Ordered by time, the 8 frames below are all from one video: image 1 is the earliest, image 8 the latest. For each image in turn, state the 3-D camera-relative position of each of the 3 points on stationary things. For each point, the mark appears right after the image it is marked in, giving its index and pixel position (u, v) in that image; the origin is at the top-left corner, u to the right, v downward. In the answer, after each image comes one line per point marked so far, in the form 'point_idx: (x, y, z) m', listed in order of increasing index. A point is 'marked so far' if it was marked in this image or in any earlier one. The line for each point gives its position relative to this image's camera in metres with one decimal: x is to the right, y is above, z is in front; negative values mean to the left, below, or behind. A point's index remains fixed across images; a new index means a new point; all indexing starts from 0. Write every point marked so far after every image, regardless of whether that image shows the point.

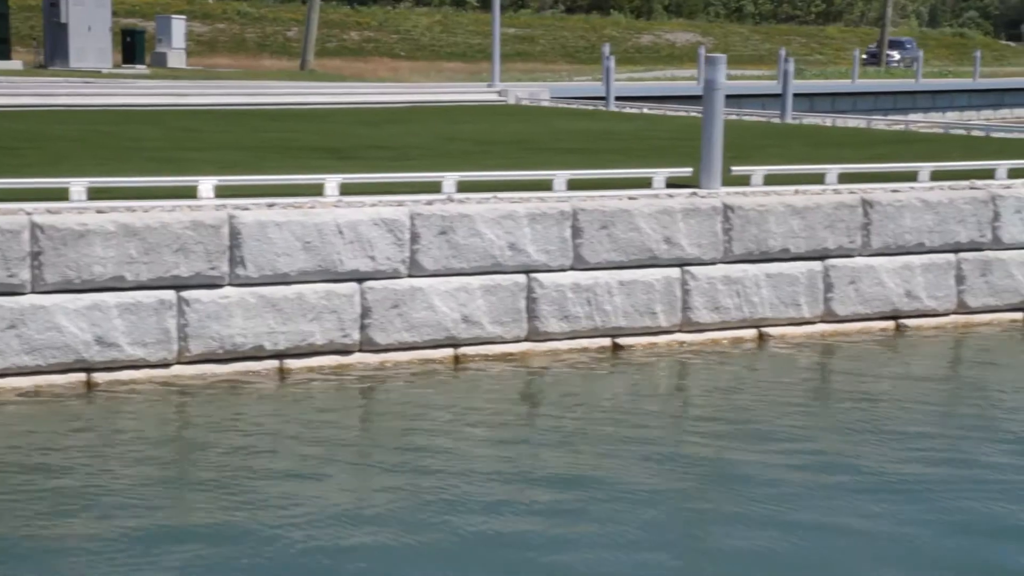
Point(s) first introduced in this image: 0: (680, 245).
0: (+1.2, +0.3, +10.4) m
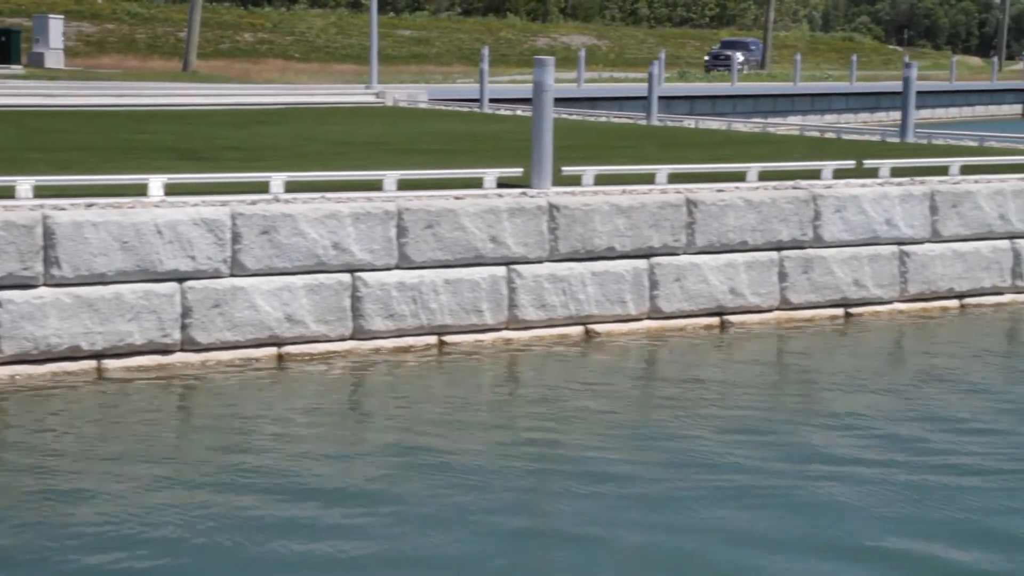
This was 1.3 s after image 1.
0: (-0.1, +0.4, +10.5) m
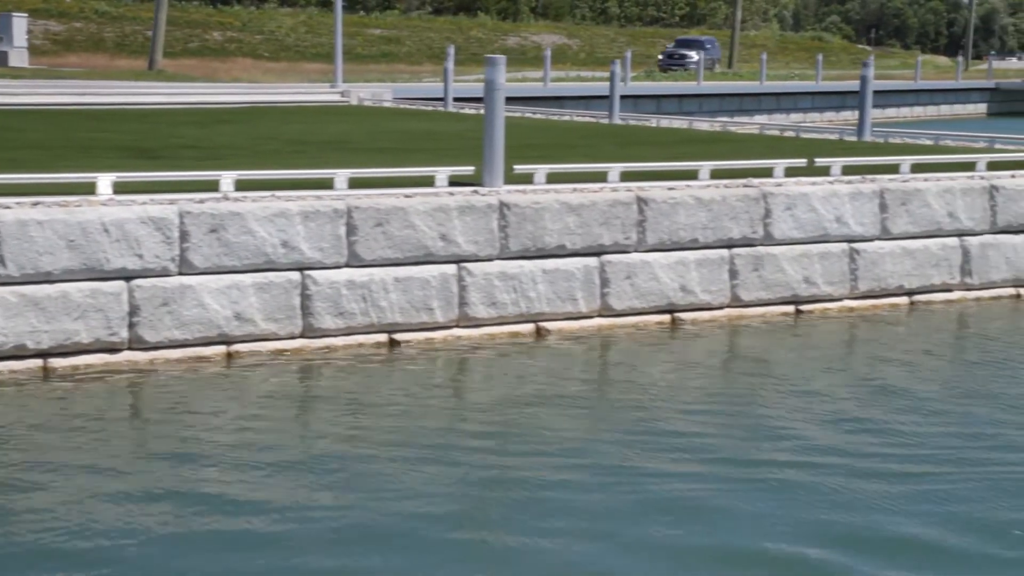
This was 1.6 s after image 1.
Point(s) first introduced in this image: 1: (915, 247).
0: (+0.6, +0.4, +11.0) m
1: (+3.5, +0.4, +12.5) m
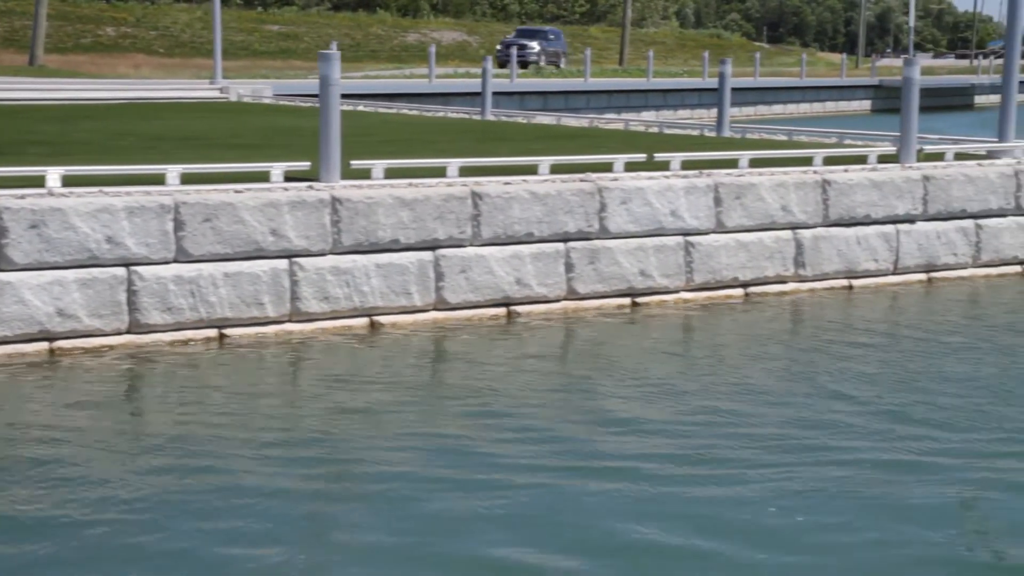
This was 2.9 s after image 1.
0: (-0.7, +0.5, +11.2) m
1: (+2.1, +0.4, +12.8) m
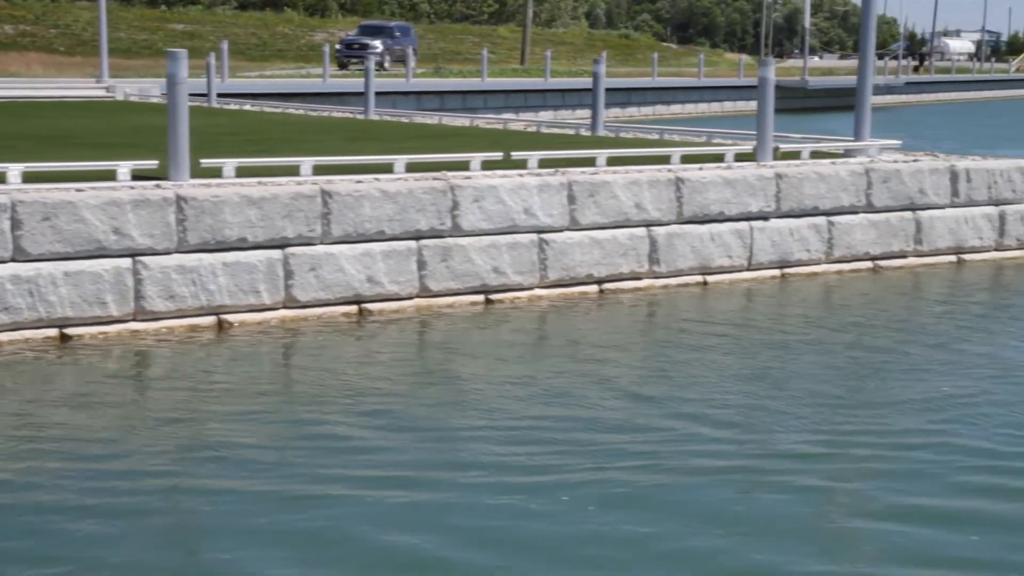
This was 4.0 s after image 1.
0: (-1.8, +0.5, +11.2) m
1: (+0.8, +0.5, +13.0) m
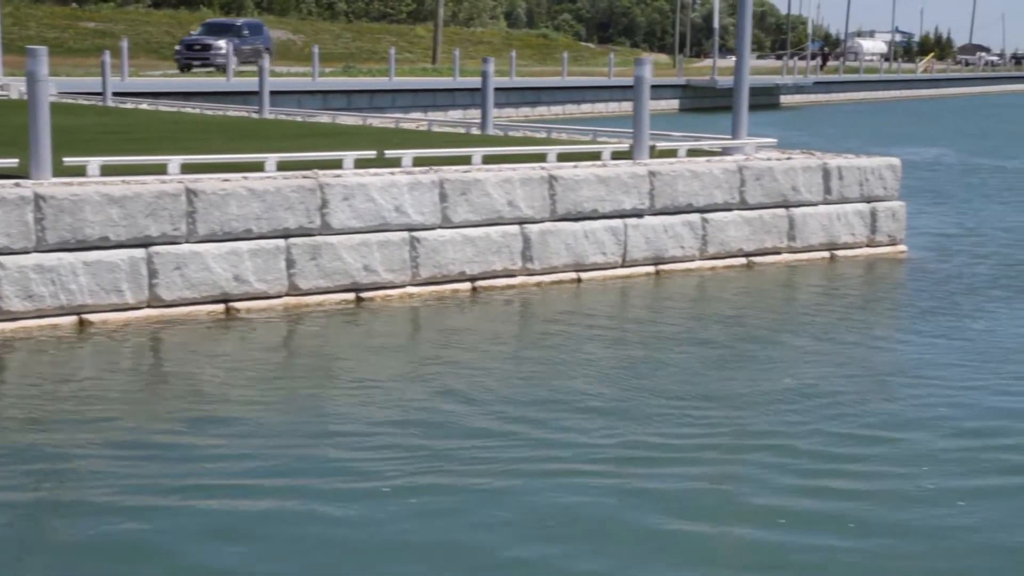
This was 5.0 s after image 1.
0: (-2.9, +0.5, +11.1) m
1: (-0.3, +0.5, +13.1) m
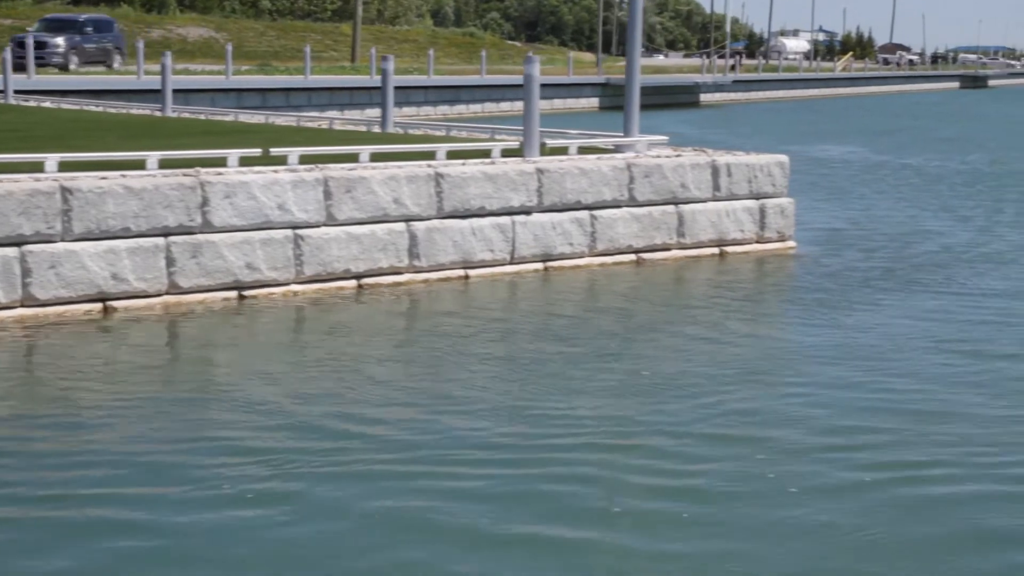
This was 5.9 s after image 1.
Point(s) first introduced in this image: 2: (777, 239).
0: (-3.8, +0.5, +11.0) m
1: (-1.4, +0.5, +13.1) m
2: (+3.1, +0.6, +16.6) m
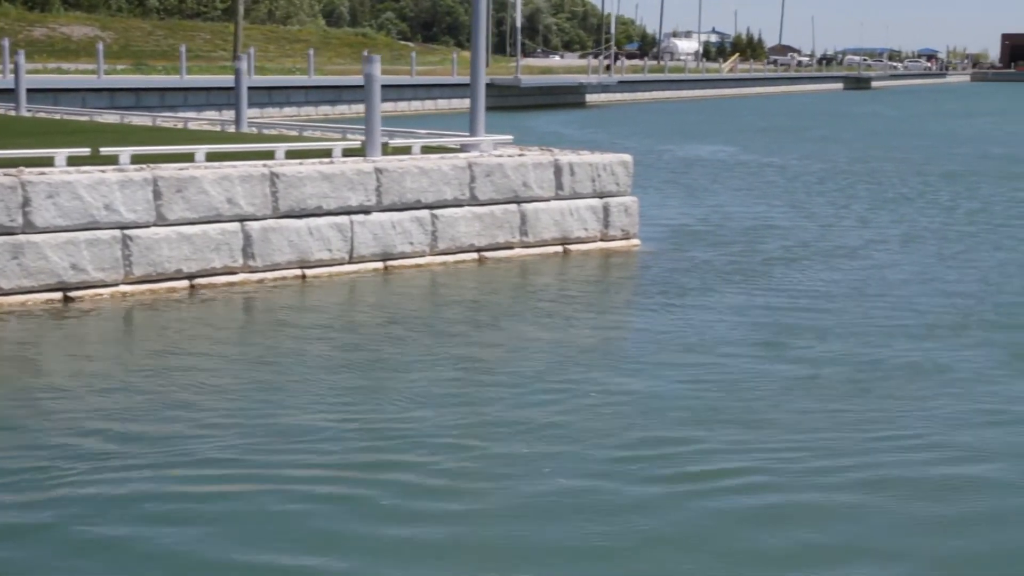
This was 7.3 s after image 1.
0: (-5.2, +0.5, +10.7) m
1: (-2.9, +0.5, +13.0) m
2: (+1.3, +0.6, +16.8) m
